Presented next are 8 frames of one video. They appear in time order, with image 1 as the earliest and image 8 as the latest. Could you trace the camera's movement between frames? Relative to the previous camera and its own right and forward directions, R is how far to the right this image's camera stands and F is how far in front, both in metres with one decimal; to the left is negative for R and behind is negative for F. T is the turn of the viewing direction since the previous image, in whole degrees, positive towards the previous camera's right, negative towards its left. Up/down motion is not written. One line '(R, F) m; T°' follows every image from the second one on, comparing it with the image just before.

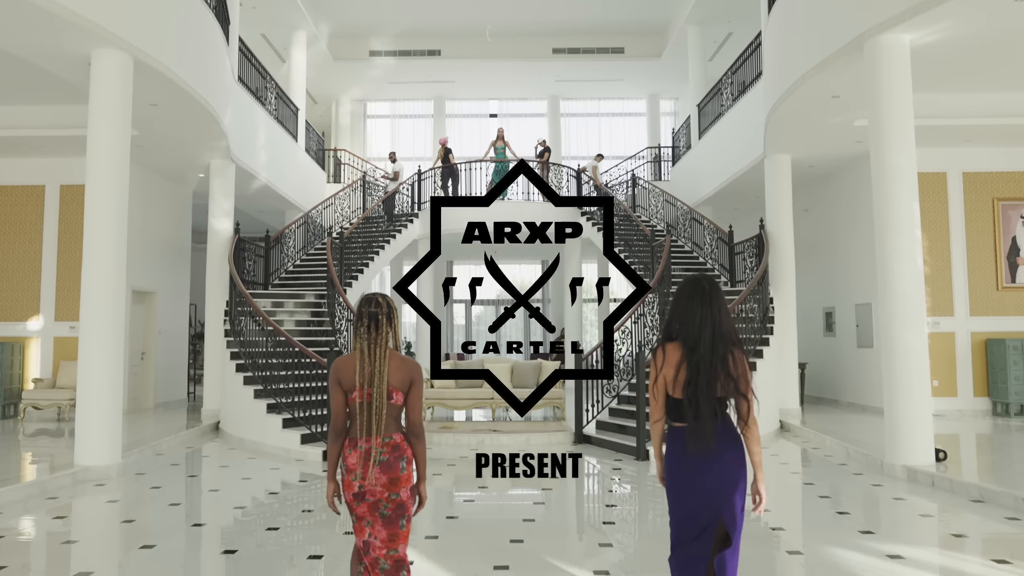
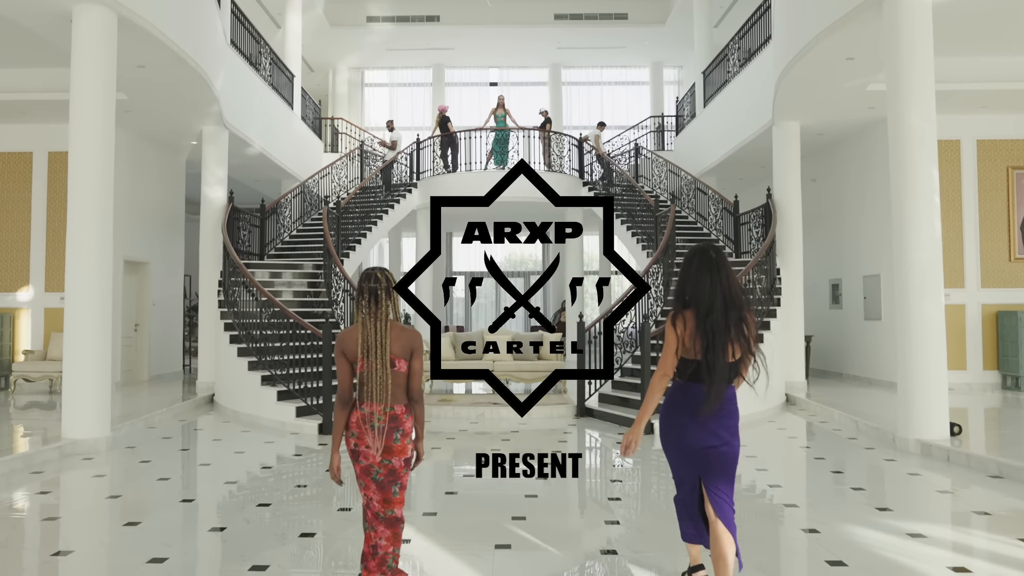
(0.0, +0.2) m; 0°
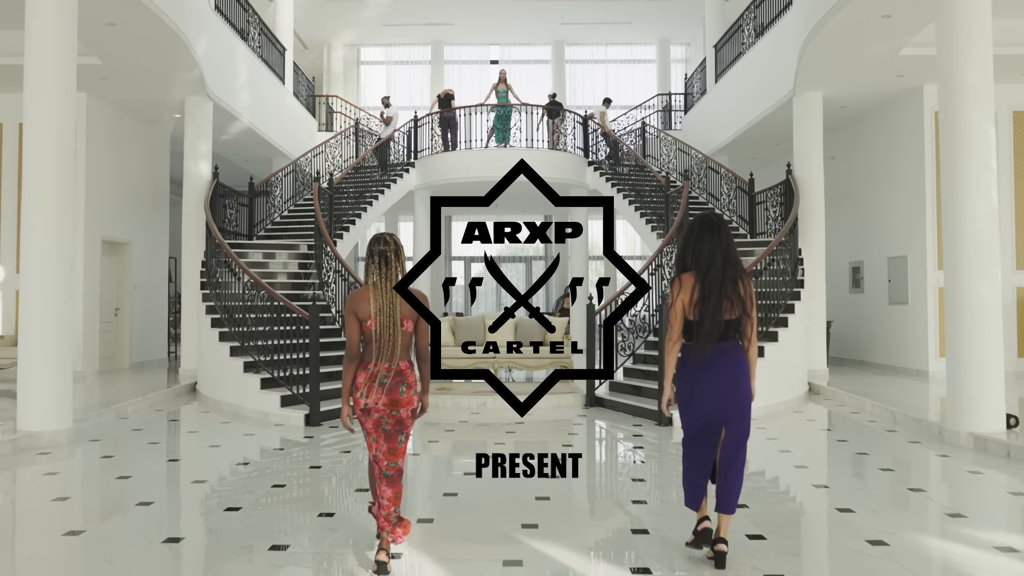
(0.0, +0.6) m; 0°
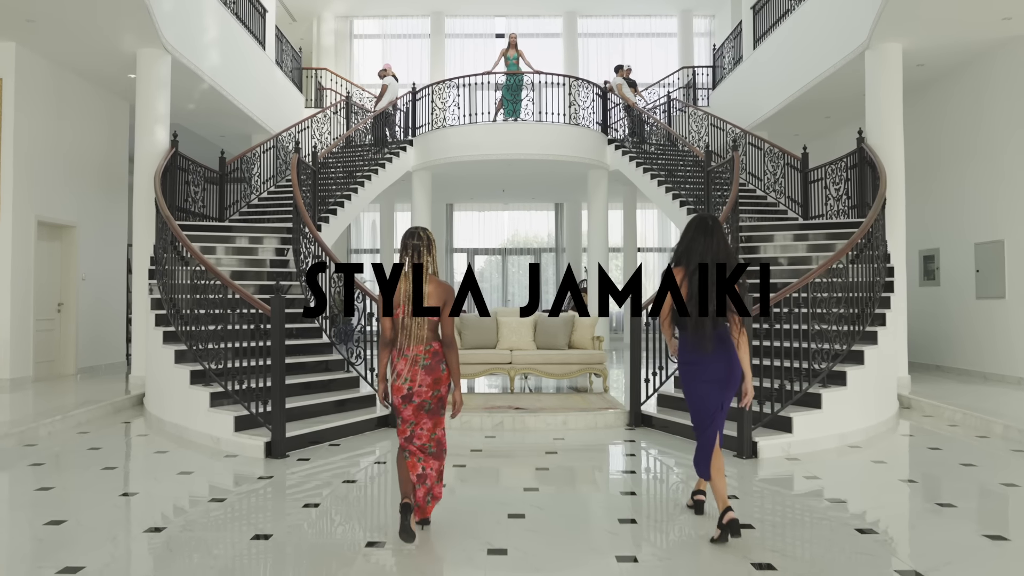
(-0.2, +1.6) m; 0°
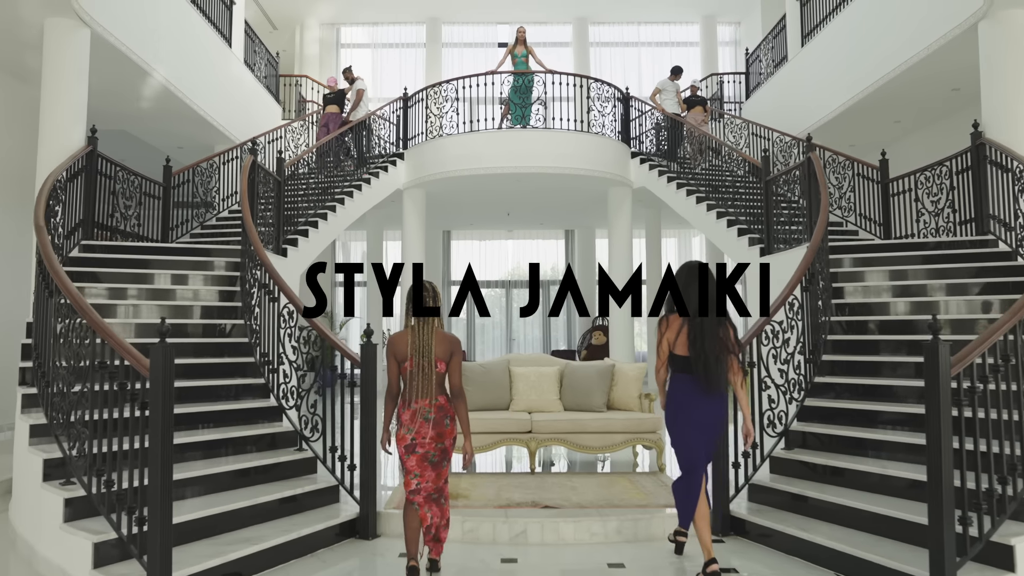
(-0.2, +1.9) m; 0°
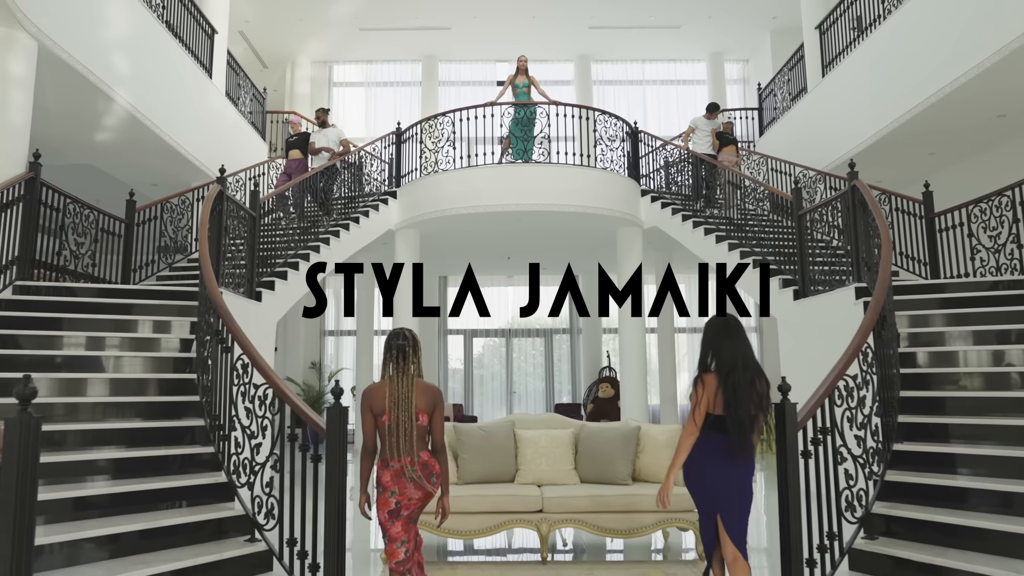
(0.0, +0.9) m; 0°
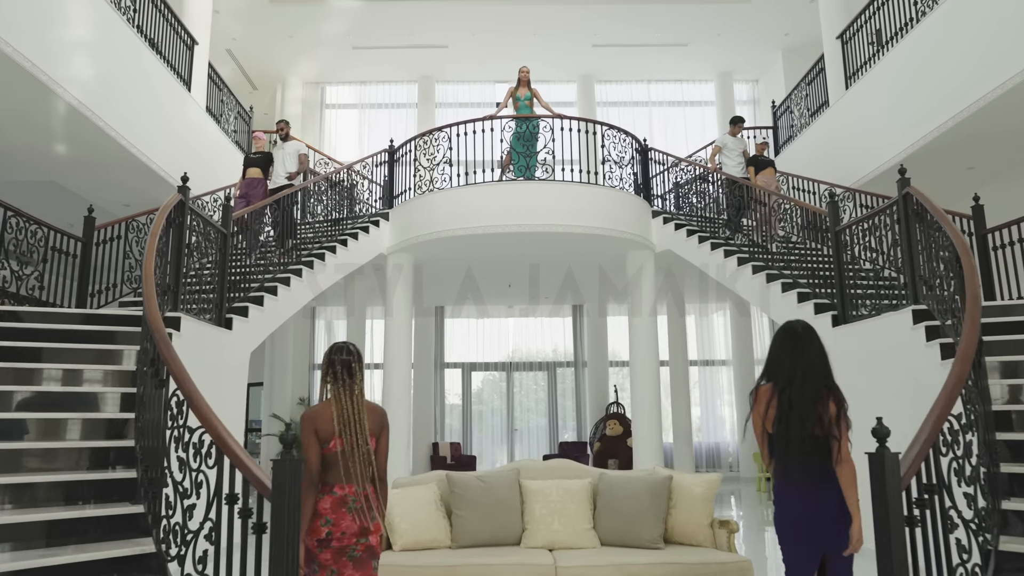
(0.0, +0.8) m; 0°
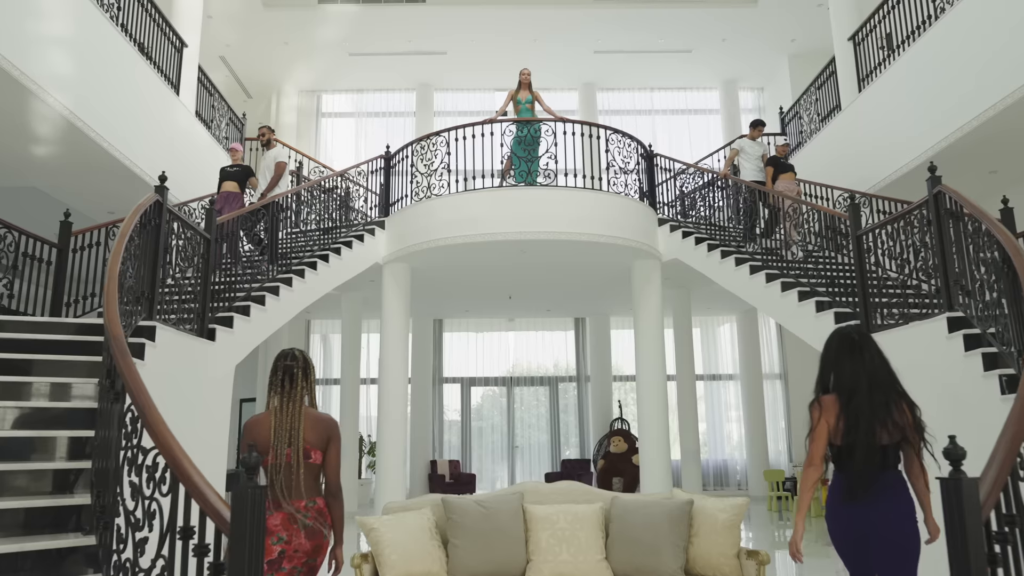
(0.0, +0.4) m; 0°
